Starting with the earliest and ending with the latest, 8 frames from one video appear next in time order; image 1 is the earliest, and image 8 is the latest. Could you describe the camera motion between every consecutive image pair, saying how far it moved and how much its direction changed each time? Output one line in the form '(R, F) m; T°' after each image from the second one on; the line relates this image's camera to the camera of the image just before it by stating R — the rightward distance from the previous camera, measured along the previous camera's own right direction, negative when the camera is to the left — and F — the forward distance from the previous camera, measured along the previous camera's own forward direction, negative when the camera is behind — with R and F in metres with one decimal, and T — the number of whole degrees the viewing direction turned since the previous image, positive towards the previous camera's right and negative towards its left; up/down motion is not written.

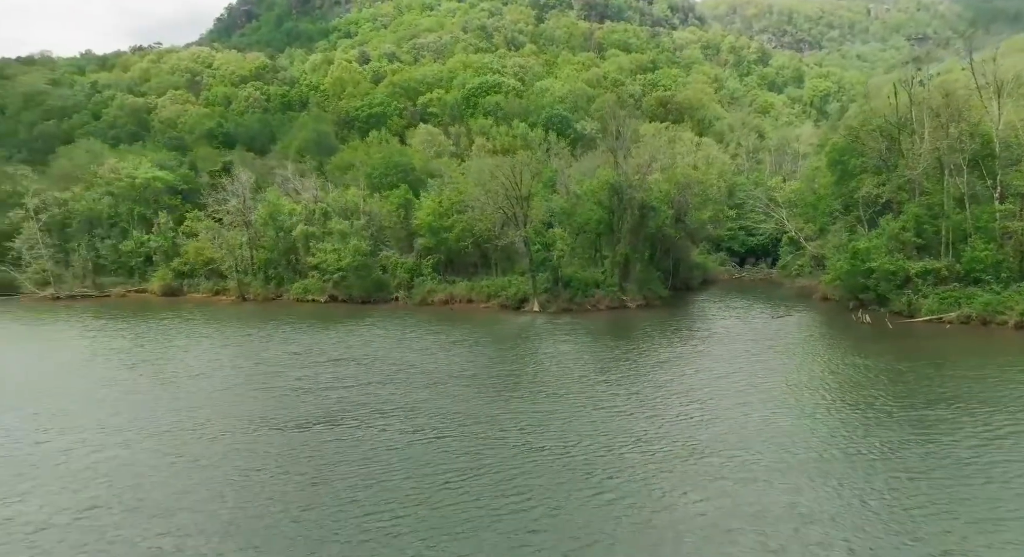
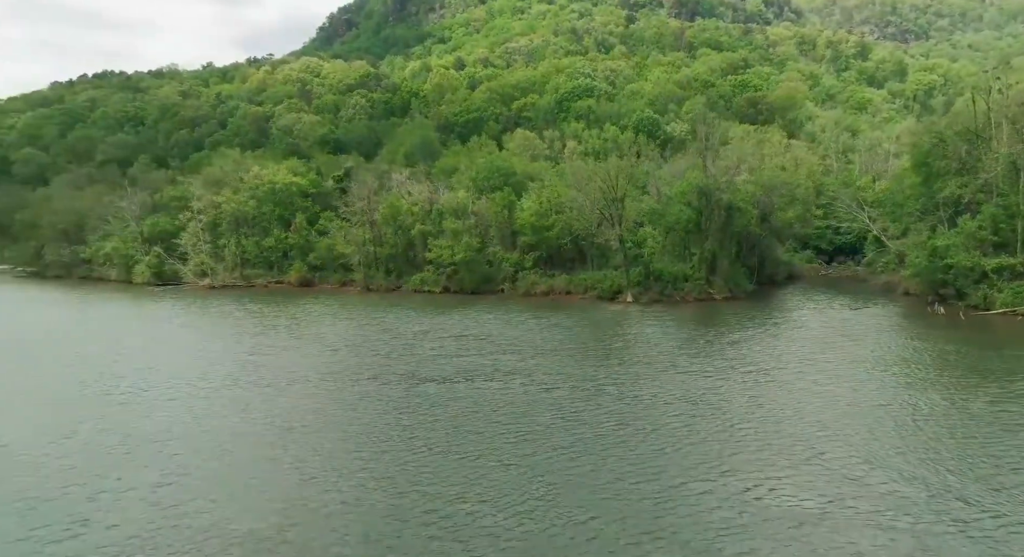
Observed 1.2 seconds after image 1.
(-0.6, -6.8) m; -6°
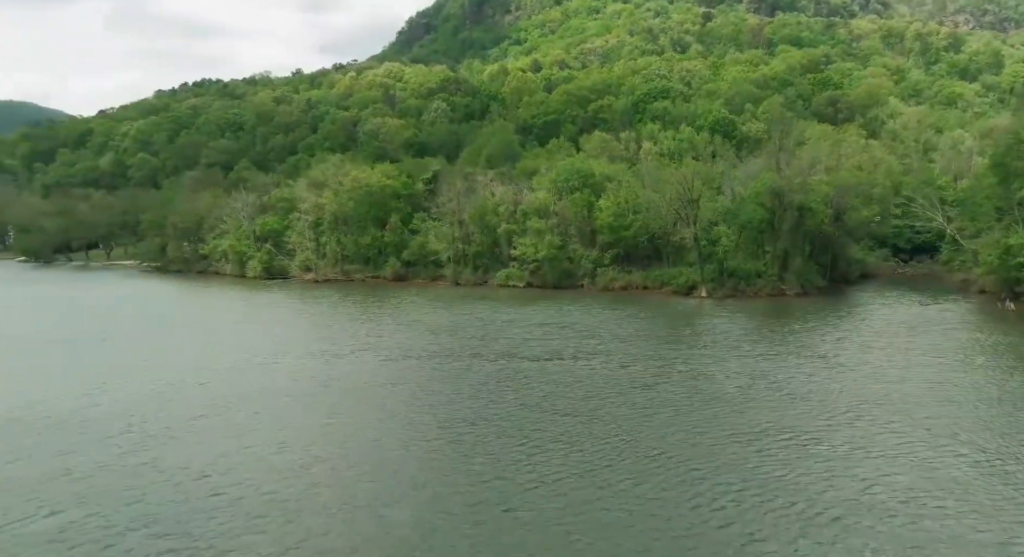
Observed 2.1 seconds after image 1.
(-0.5, -4.8) m; -5°
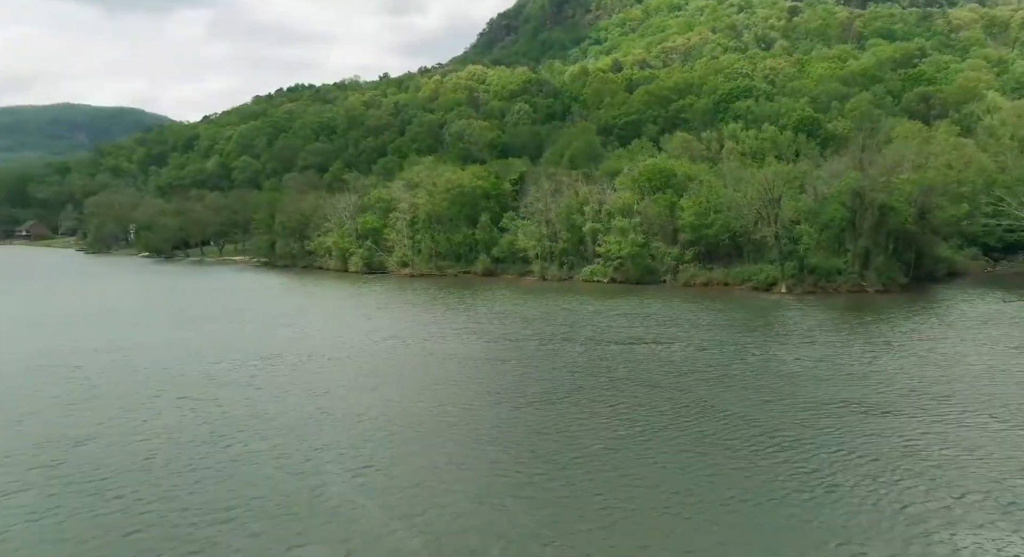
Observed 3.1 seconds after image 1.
(-0.6, -4.2) m; -6°
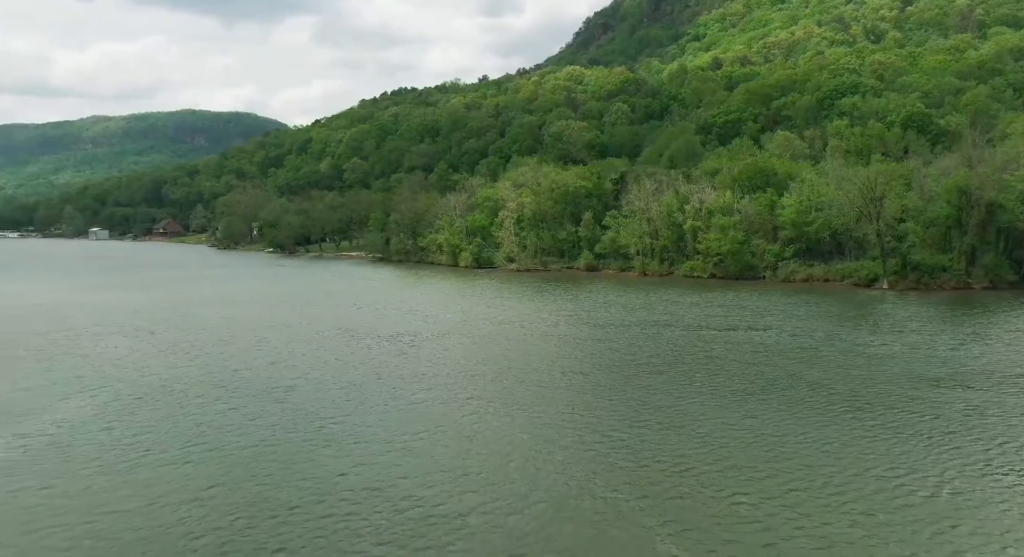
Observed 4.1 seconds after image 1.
(-0.7, -4.2) m; -7°
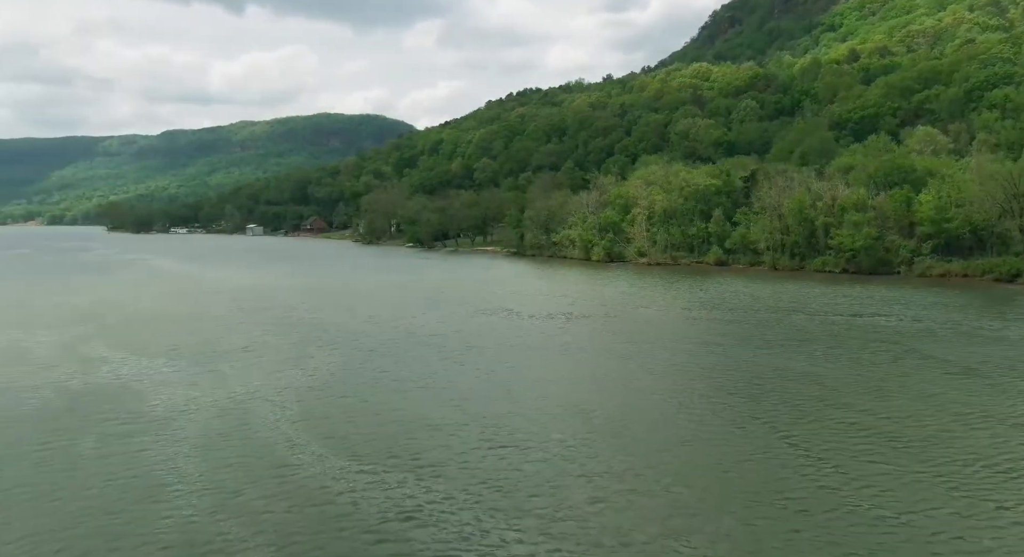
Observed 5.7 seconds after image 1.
(-1.0, -5.0) m; -9°
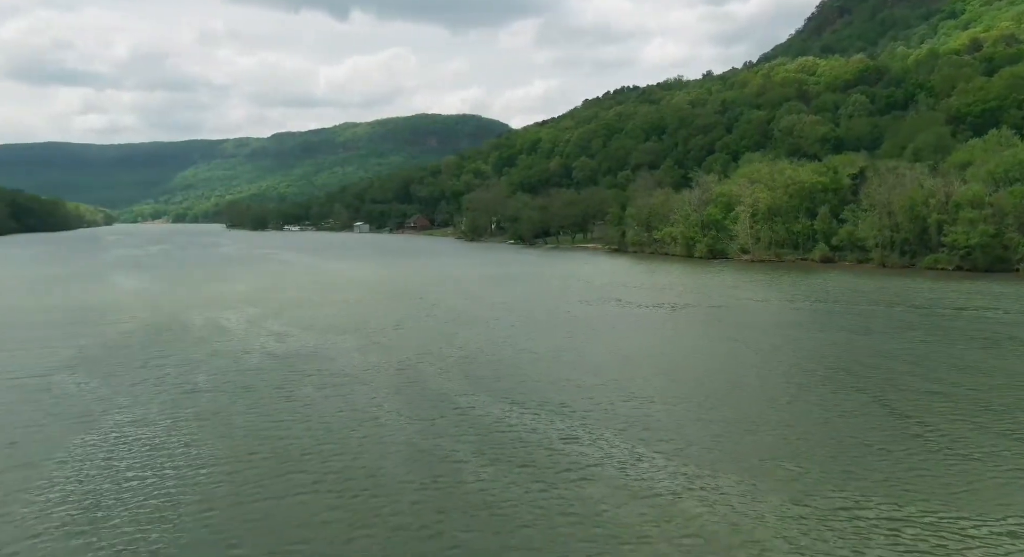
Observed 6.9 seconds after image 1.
(-0.8, -2.8) m; -7°
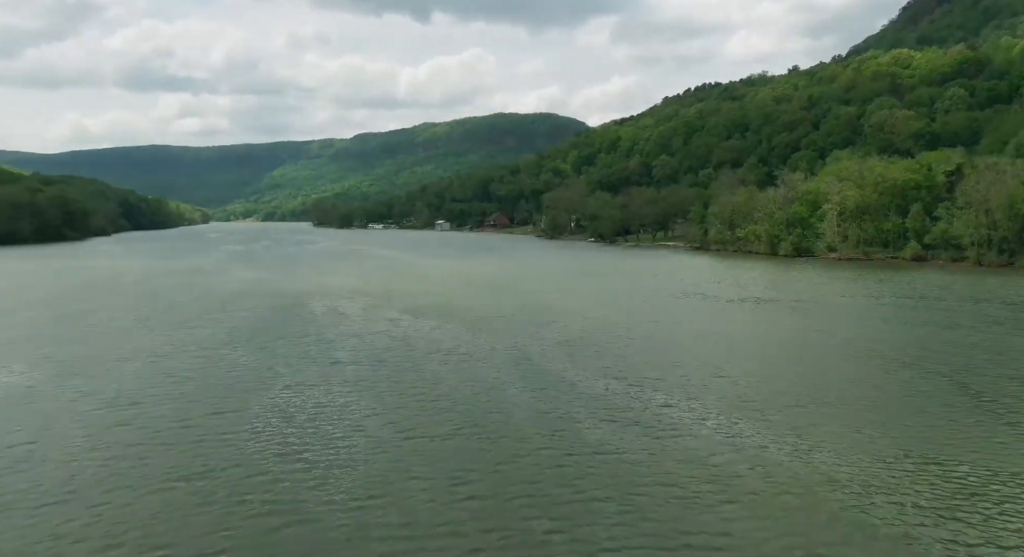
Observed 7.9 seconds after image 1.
(-0.5, -1.8) m; -6°
